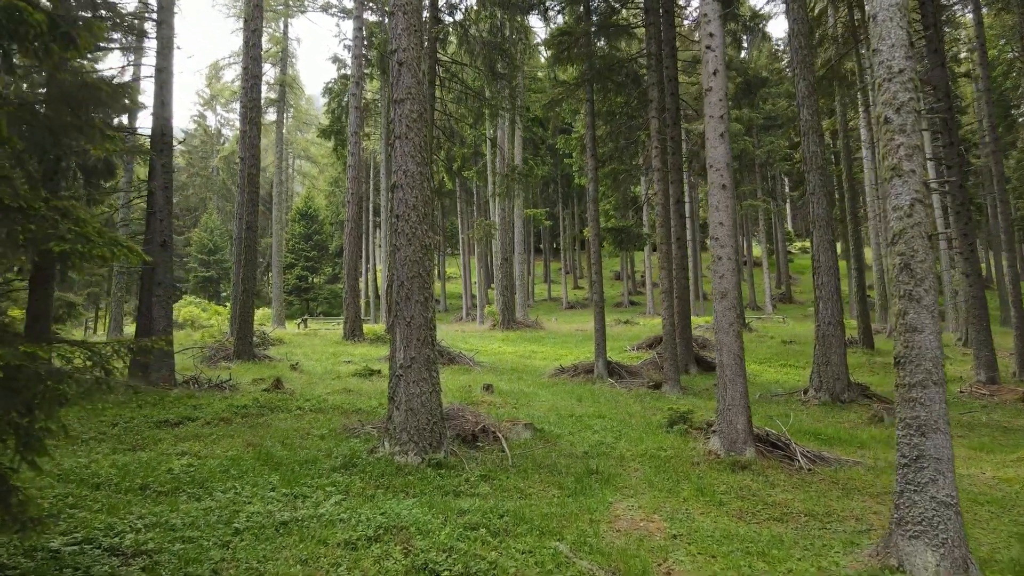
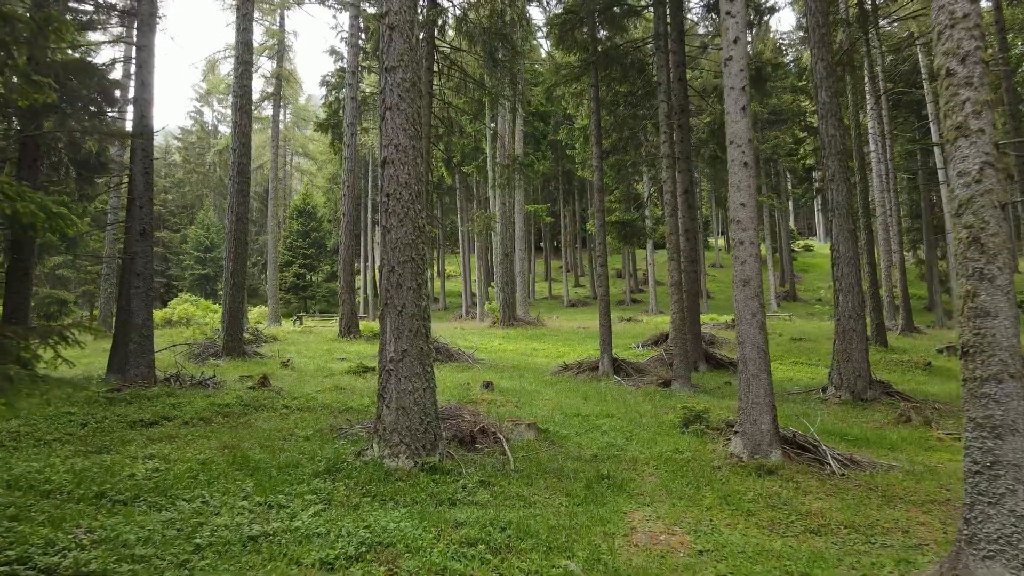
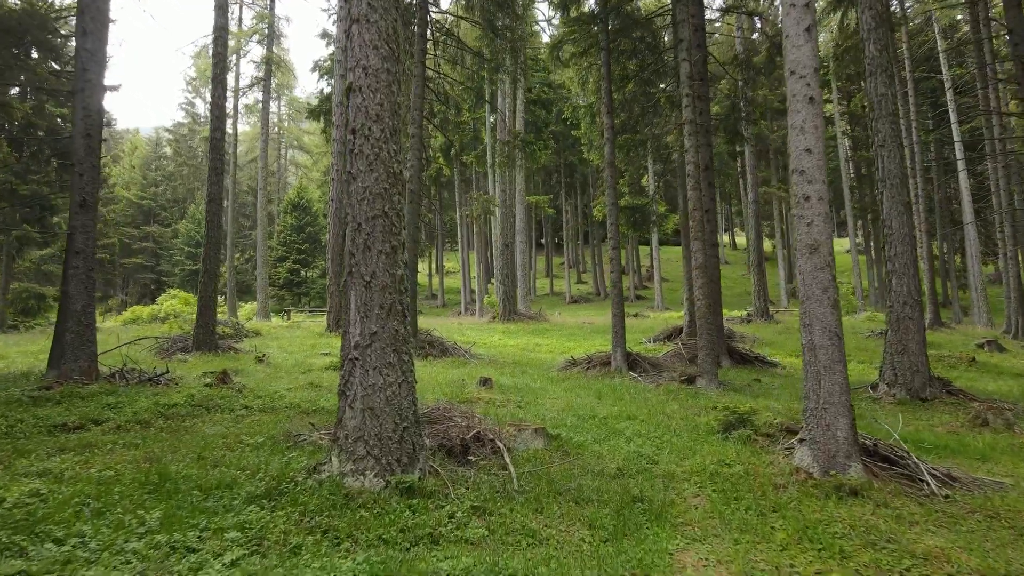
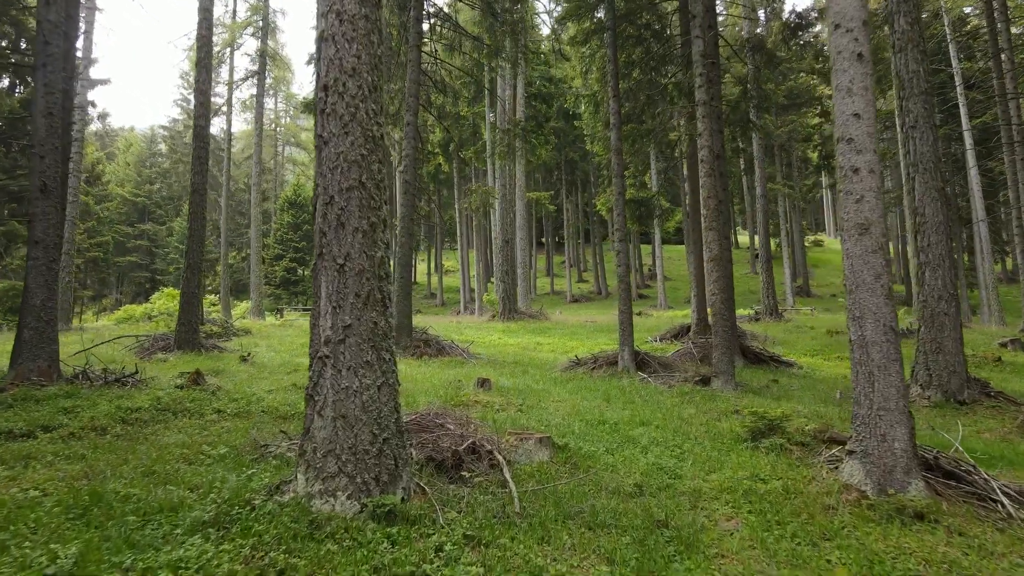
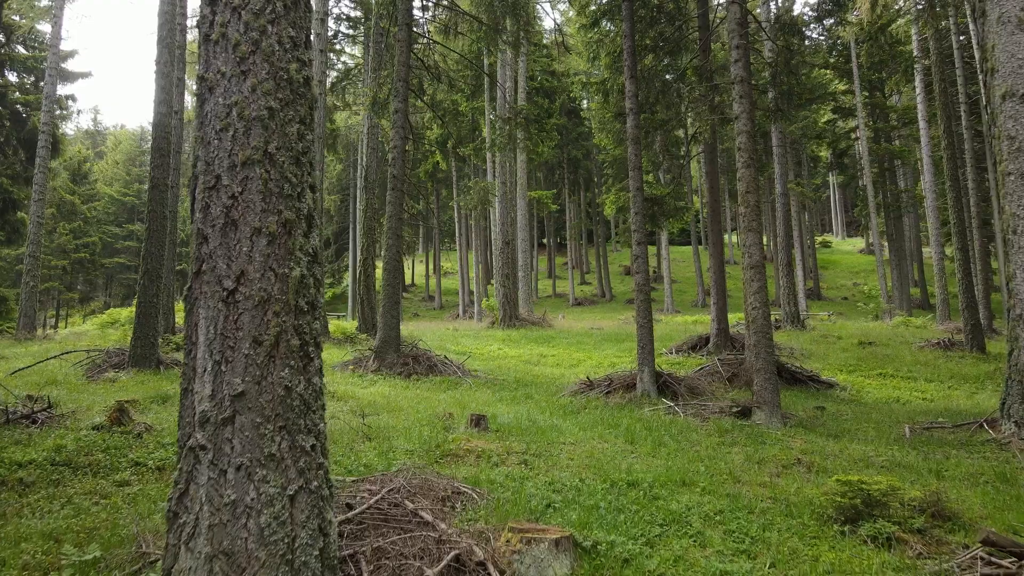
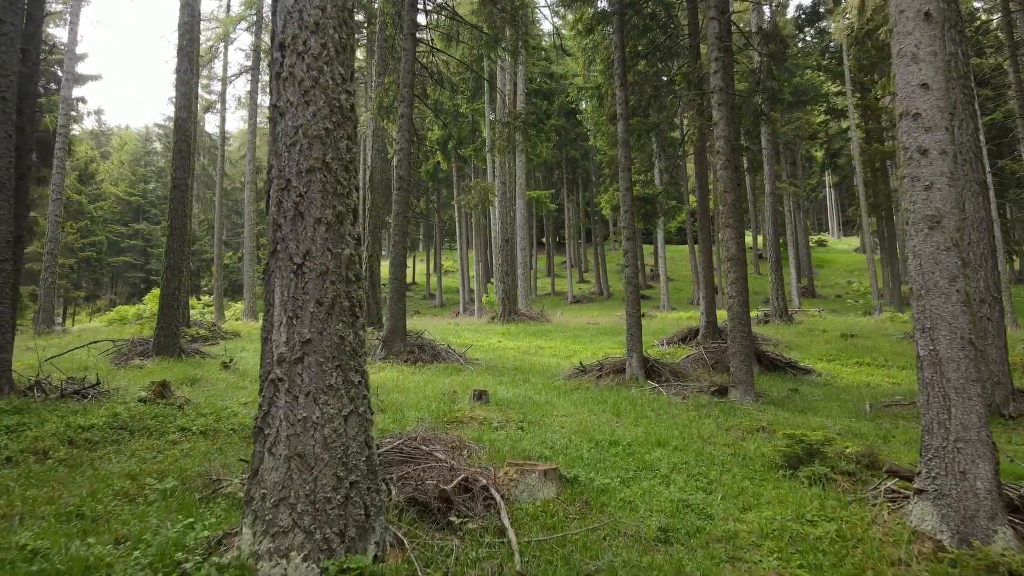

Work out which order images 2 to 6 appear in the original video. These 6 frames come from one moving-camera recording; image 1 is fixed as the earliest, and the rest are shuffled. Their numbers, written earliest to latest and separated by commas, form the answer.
2, 3, 4, 6, 5
